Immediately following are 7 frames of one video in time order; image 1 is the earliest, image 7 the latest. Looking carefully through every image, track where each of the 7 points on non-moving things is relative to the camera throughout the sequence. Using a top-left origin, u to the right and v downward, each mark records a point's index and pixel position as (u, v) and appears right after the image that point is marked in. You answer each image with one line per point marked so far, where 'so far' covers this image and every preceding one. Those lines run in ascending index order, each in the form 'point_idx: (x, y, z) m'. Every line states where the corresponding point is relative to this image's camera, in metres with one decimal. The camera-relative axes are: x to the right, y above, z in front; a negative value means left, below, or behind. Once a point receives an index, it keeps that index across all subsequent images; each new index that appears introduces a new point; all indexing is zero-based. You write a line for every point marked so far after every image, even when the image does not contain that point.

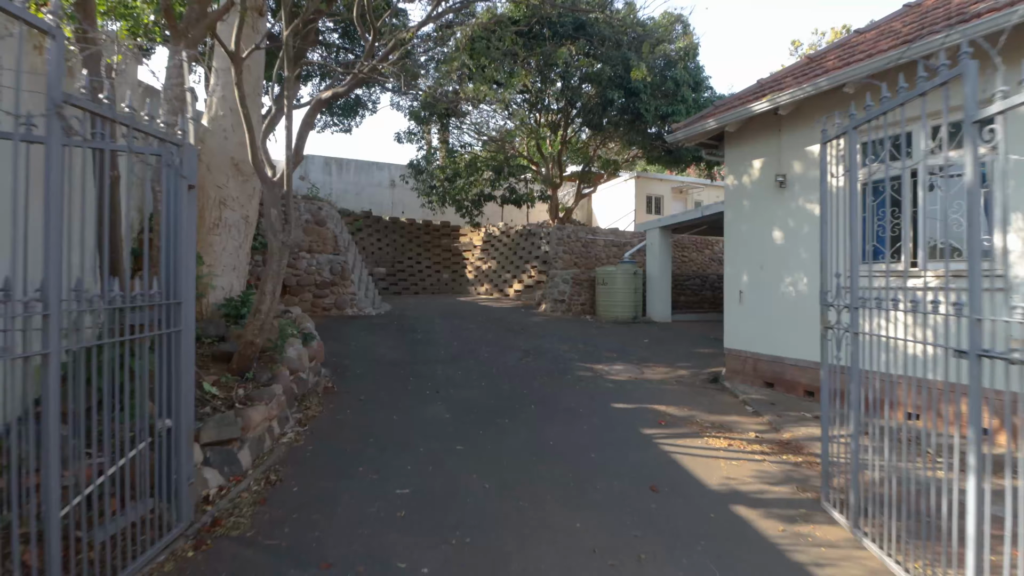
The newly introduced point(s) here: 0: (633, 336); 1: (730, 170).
0: (+3.0, -1.2, +12.0) m
1: (+3.5, +1.9, +7.9) m
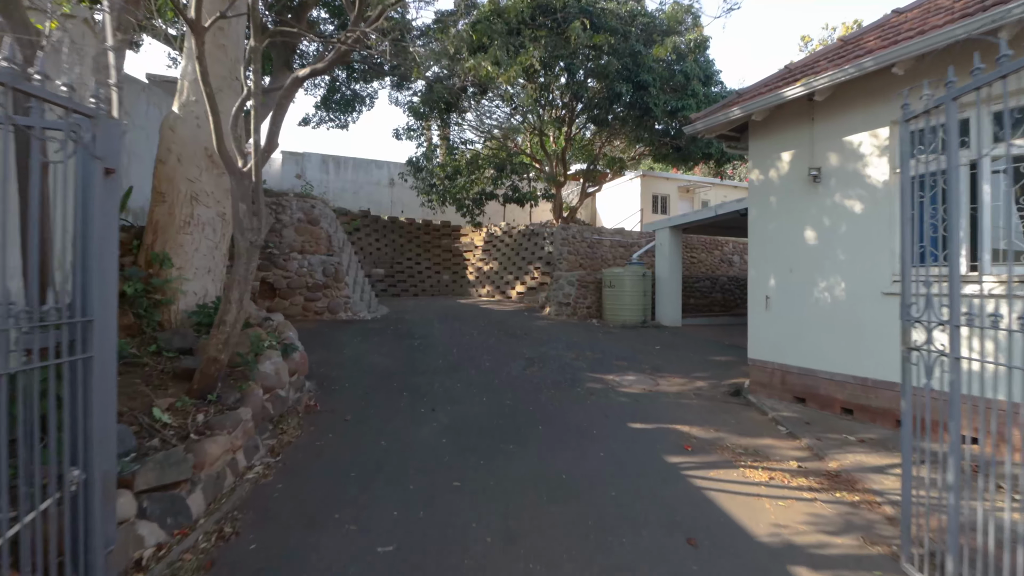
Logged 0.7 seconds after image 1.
0: (+3.1, -1.3, +11.4) m
1: (+3.6, +1.8, +7.2) m
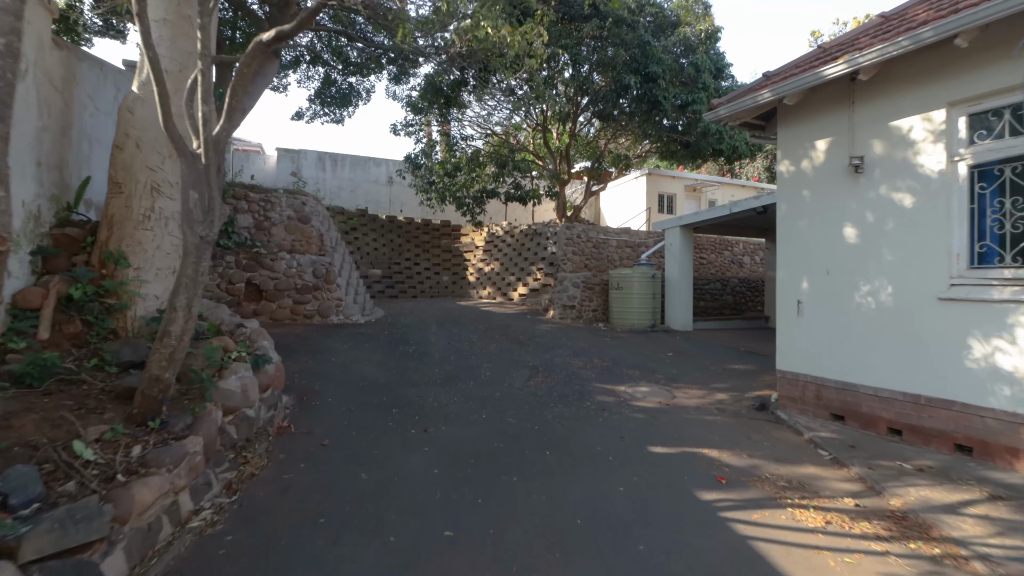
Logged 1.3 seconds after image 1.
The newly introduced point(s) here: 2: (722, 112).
0: (+3.1, -1.3, +10.6) m
1: (+3.6, +1.8, +6.5) m
2: (+2.9, +2.4, +6.6) m
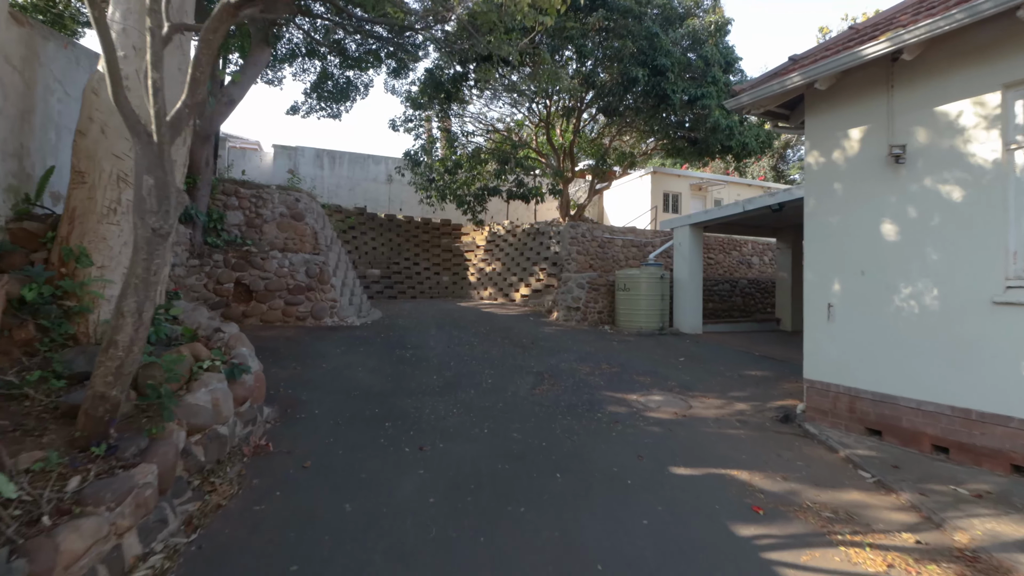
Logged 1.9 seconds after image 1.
0: (+3.2, -1.4, +10.1) m
1: (+3.7, +1.8, +5.9) m
2: (+2.9, +2.4, +6.1) m
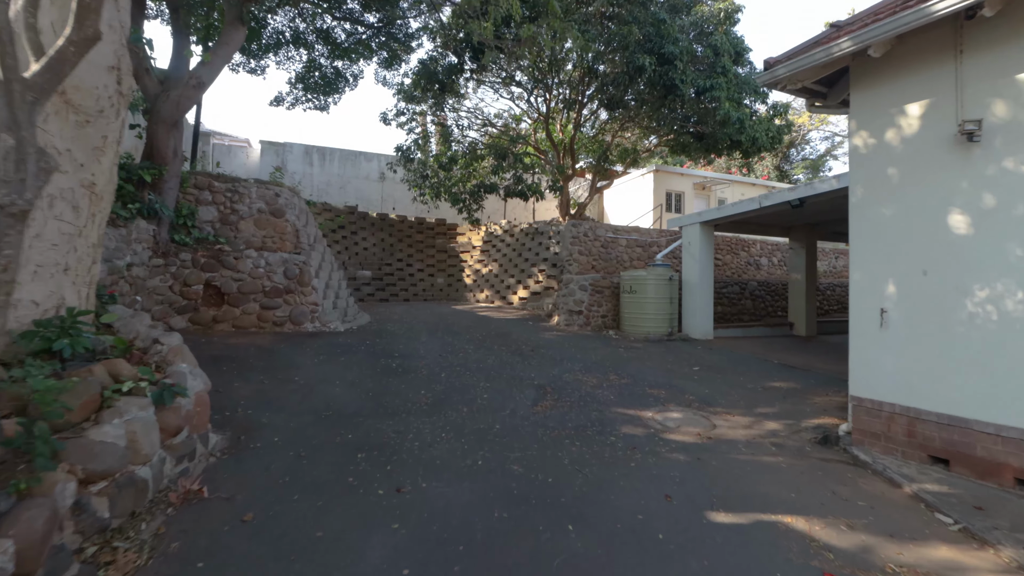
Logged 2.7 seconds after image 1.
0: (+3.1, -1.4, +9.3) m
1: (+3.7, +1.7, +5.1) m
2: (+2.9, +2.4, +5.3) m
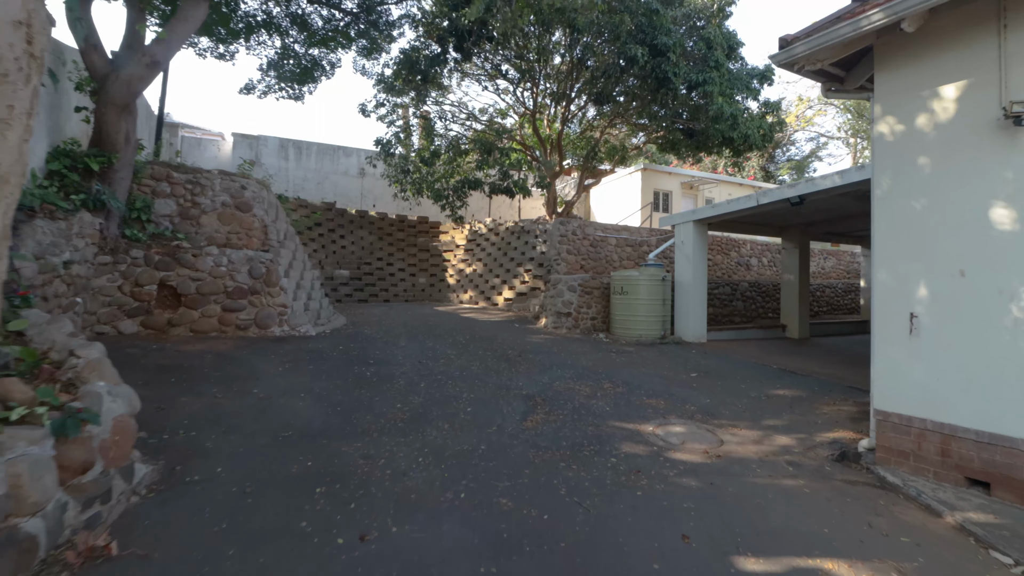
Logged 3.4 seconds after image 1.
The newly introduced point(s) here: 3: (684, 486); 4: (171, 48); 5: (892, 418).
0: (+2.9, -1.4, +8.8) m
1: (+3.6, +1.7, +4.6) m
2: (+2.8, +2.3, +4.8) m
3: (+1.4, -1.7, +4.1) m
4: (-5.6, +3.9, +8.0) m
5: (+3.6, -1.2, +4.5) m
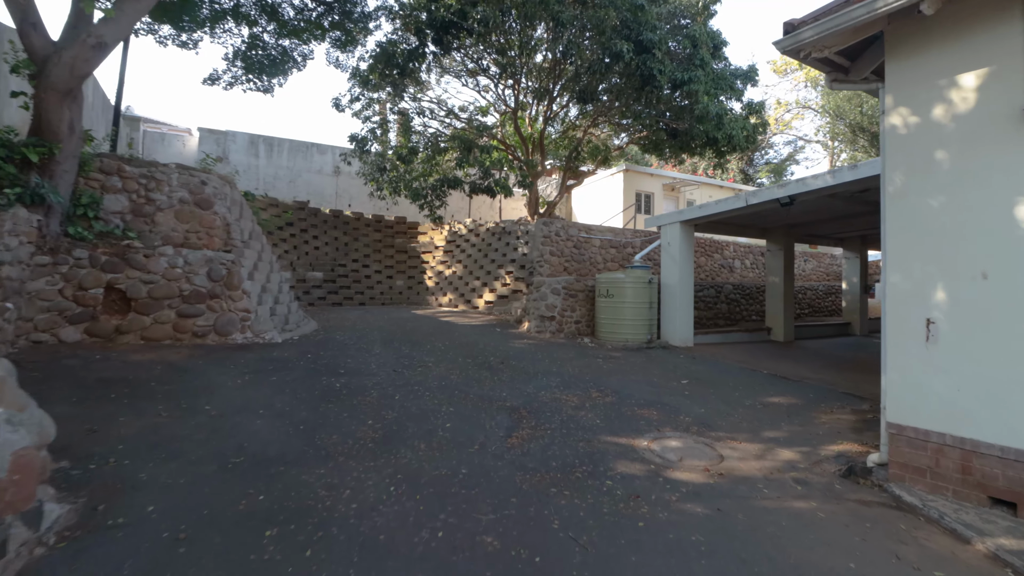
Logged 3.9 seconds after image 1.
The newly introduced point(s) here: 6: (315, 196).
0: (+2.6, -1.5, +8.4) m
1: (+3.4, +1.7, +4.3) m
2: (+2.7, +2.3, +4.4) m
3: (+1.3, -1.7, +3.6) m
4: (-5.9, +3.9, +7.3) m
5: (+3.5, -1.2, +4.2) m
6: (-7.5, +3.5, +18.5) m
